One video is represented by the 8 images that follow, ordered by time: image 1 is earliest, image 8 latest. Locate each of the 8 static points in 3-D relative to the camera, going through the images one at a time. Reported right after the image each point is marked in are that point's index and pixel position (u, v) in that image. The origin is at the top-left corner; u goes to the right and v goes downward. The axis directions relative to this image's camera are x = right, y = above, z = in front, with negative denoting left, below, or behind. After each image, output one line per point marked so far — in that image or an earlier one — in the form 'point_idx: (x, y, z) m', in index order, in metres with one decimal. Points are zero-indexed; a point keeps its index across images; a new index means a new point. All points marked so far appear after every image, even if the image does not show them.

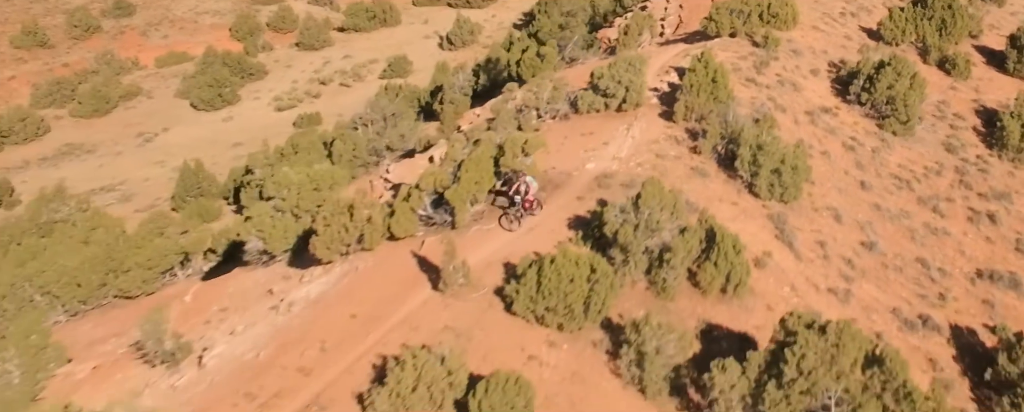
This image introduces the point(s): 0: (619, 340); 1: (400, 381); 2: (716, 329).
0: (+1.8, -2.5, +14.6) m
1: (-1.7, -2.9, +12.4) m
2: (+3.6, -2.6, +15.4) m
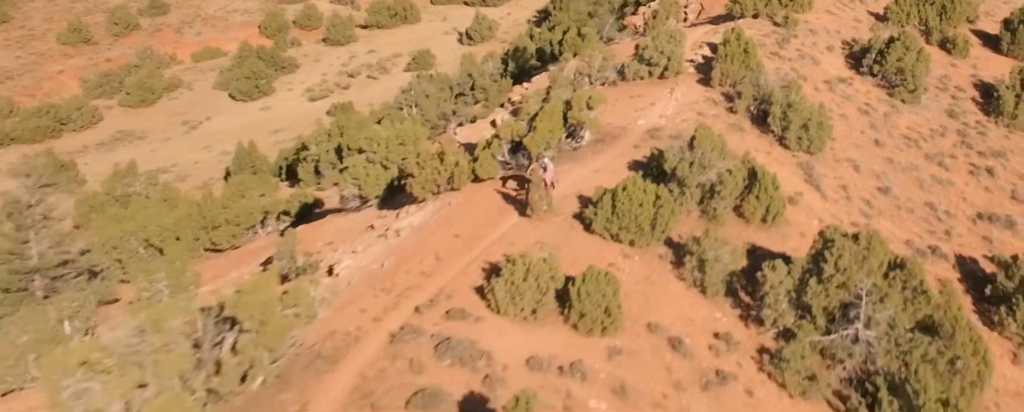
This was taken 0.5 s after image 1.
0: (+3.5, -1.1, +17.8) m
1: (0.0, -1.5, +15.6) m
2: (+5.4, -1.1, +18.6) m
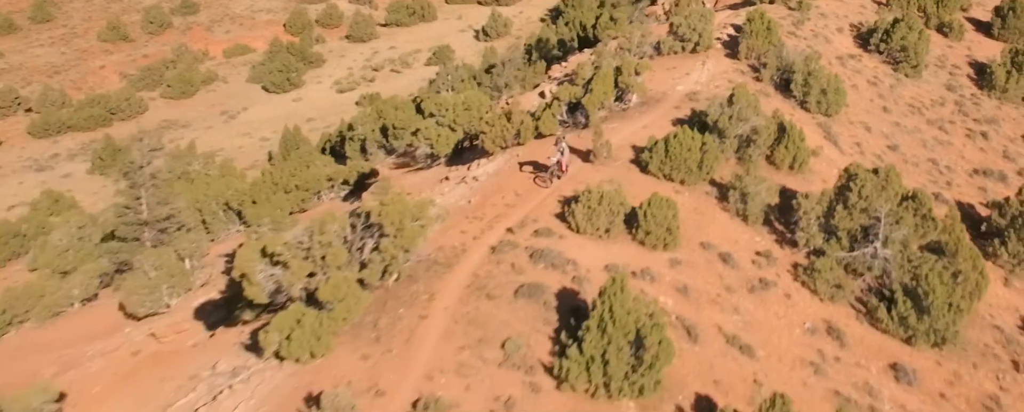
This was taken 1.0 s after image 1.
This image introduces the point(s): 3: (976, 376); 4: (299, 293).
0: (+5.2, +0.3, +21.1) m
1: (+1.7, -0.1, +18.9) m
2: (+7.1, +0.3, +21.9) m
3: (+9.6, -3.7, +18.0) m
4: (-4.0, -1.6, +16.4) m
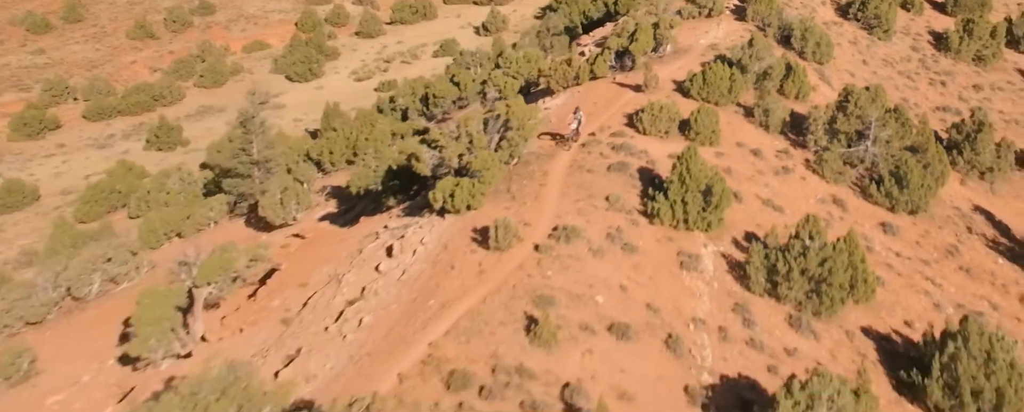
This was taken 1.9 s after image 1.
0: (+7.5, +3.0, +27.4) m
1: (+4.1, +2.6, +25.0) m
2: (+9.4, +3.0, +28.3) m
3: (+12.1, -0.8, +24.4) m
4: (-1.5, +1.0, +22.4) m
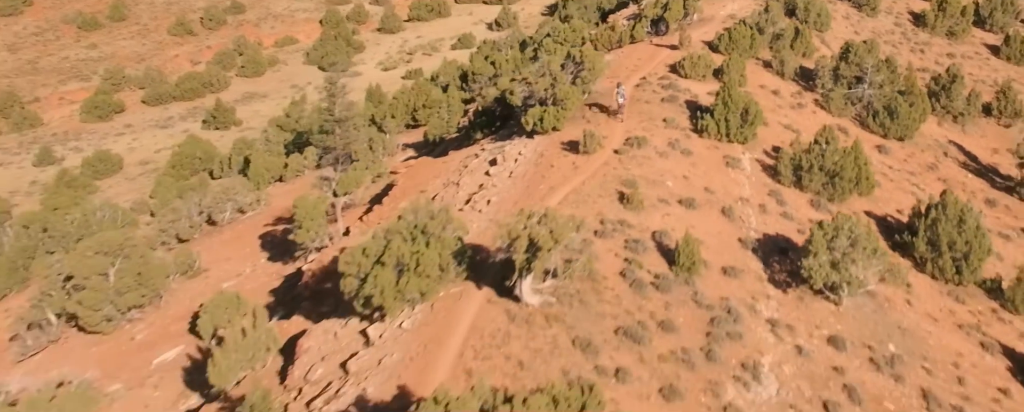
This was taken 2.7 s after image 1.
0: (+9.9, +5.5, +33.5) m
1: (+6.5, +5.2, +31.1) m
2: (+11.7, +5.6, +34.5) m
3: (+14.5, +1.8, +30.5) m
4: (+0.9, +3.5, +28.3) m
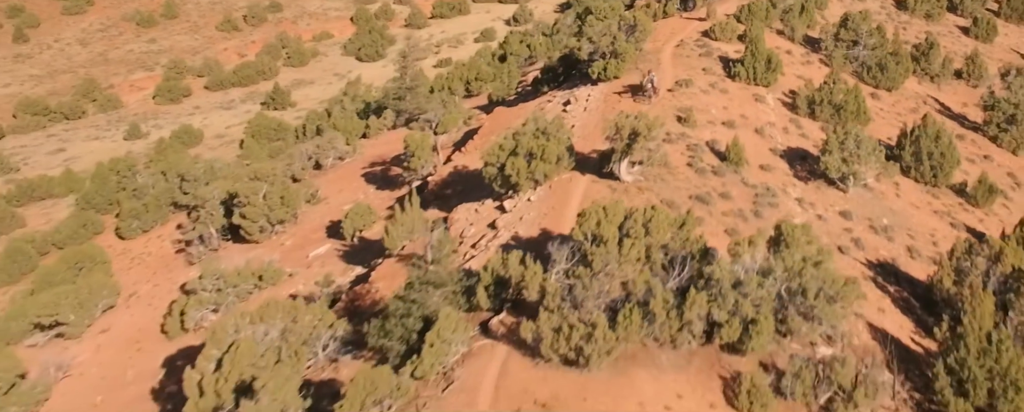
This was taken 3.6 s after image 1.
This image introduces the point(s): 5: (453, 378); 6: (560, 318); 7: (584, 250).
0: (+12.5, +8.2, +40.7) m
1: (+9.2, +7.8, +38.3) m
2: (+14.3, +8.2, +41.7) m
3: (+17.2, +4.5, +37.8) m
4: (+3.7, +6.2, +35.4) m
5: (-1.2, -3.5, +17.5) m
6: (+1.0, -2.3, +17.4) m
7: (+1.7, -0.9, +19.2) m
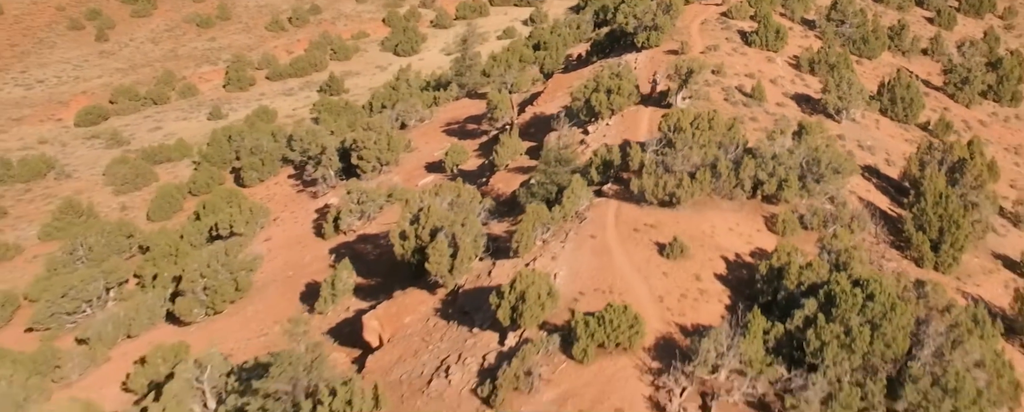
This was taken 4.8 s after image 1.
0: (+15.5, +11.1, +50.0) m
1: (+12.2, +10.7, +47.5) m
2: (+17.3, +11.1, +51.0) m
3: (+20.3, +7.5, +47.0) m
4: (+6.8, +9.1, +44.5) m
5: (+2.2, -0.3, +26.4) m
6: (+4.4, +0.8, +26.4) m
7: (+5.1, +2.2, +28.2) m
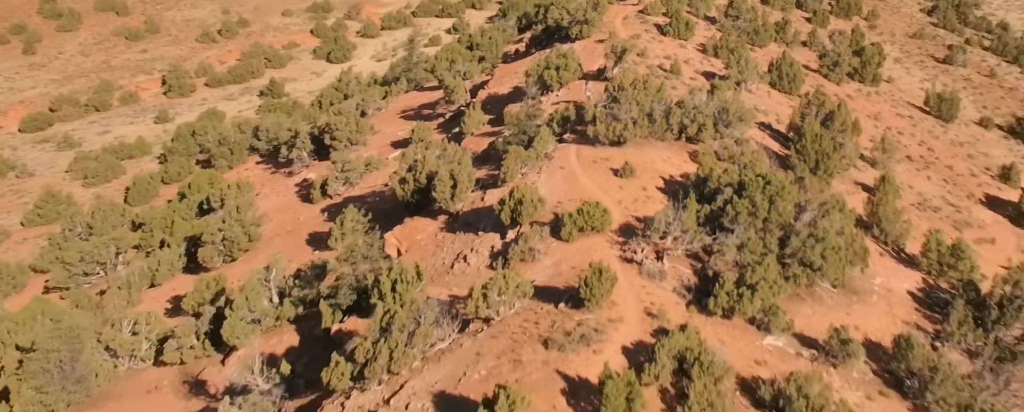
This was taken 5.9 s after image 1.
0: (+12.0, +13.2, +59.3) m
1: (+9.0, +12.8, +56.4) m
2: (+13.6, +13.3, +60.4) m
3: (+17.1, +9.8, +56.7) m
4: (+3.9, +11.1, +52.8) m
5: (+1.6, +2.0, +34.1) m
6: (+3.7, +3.2, +34.3) m
7: (+4.2, +4.6, +36.3) m
